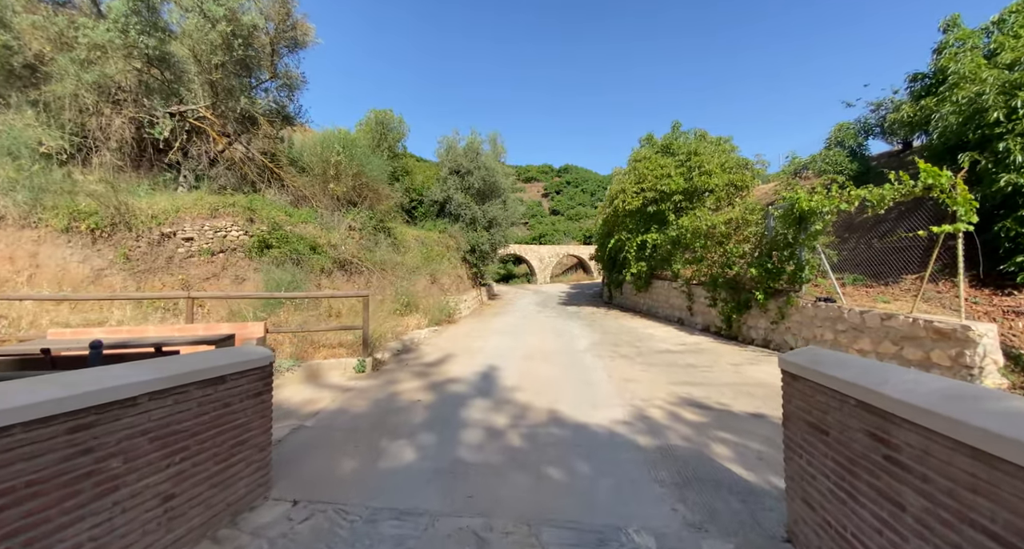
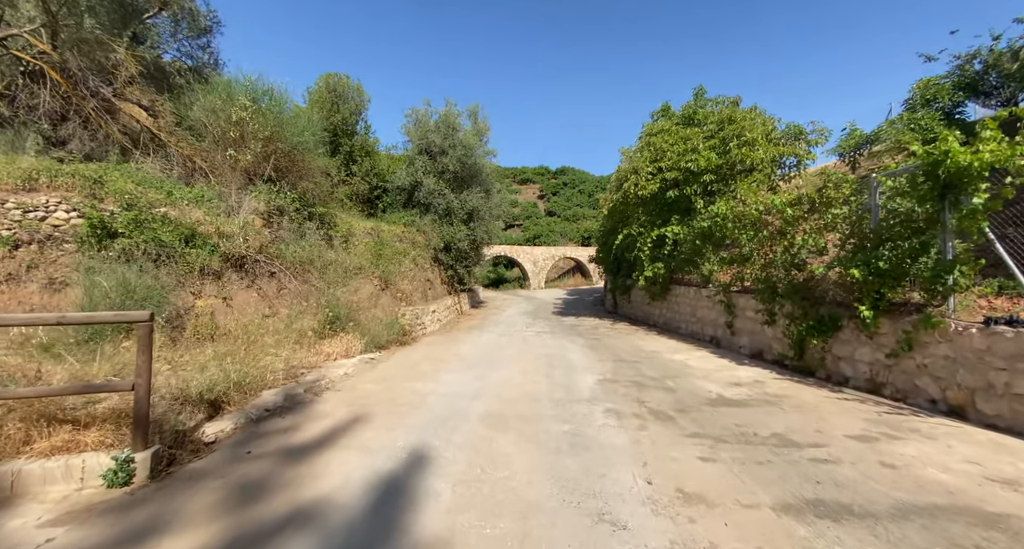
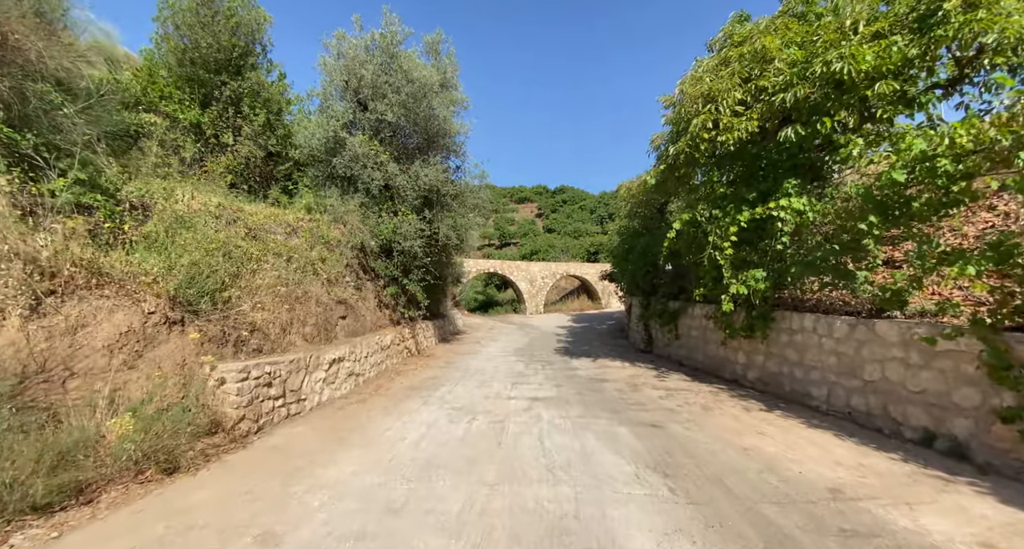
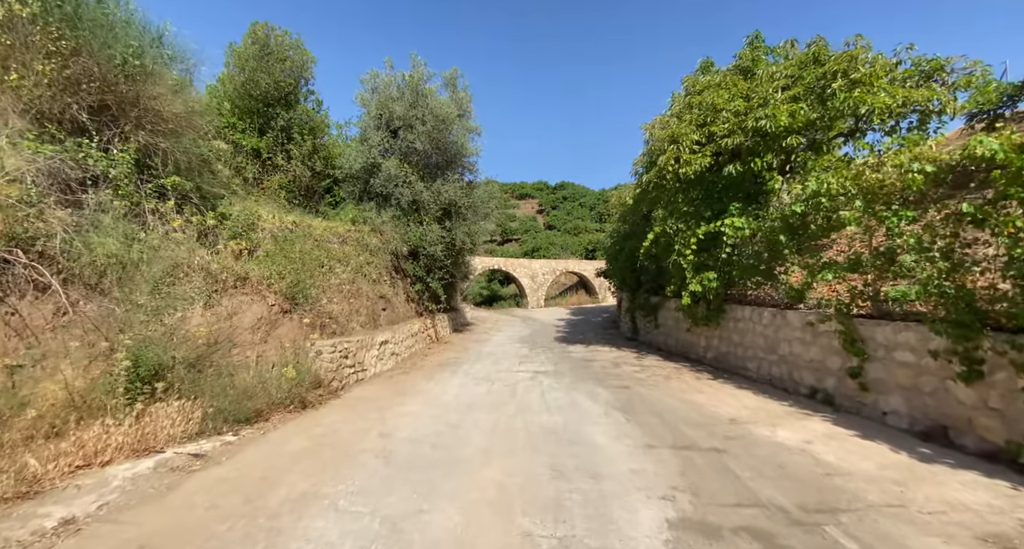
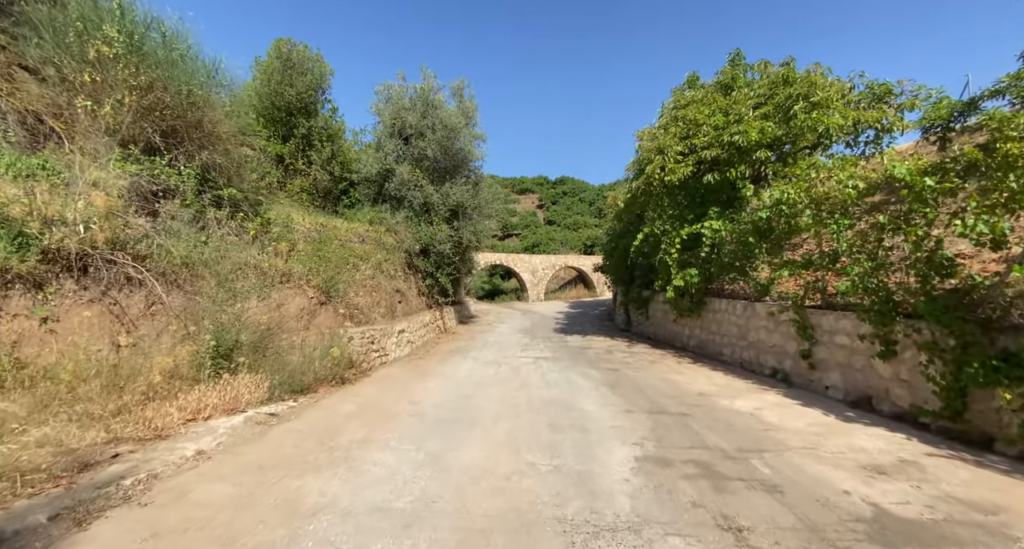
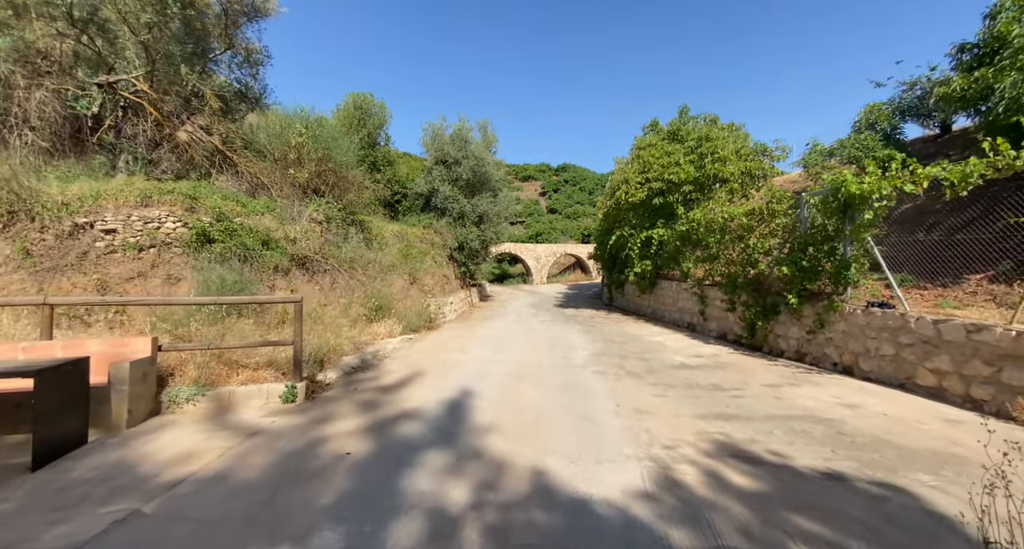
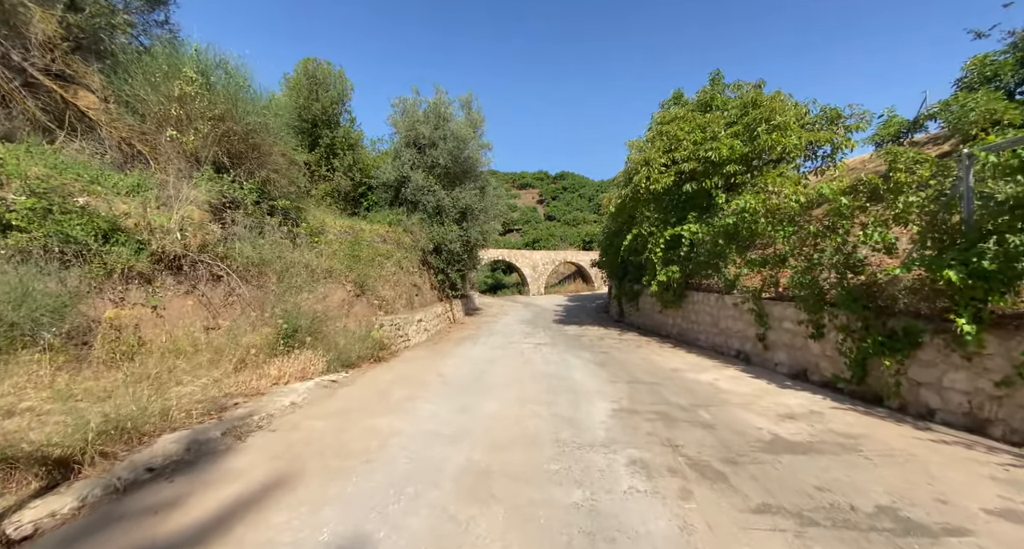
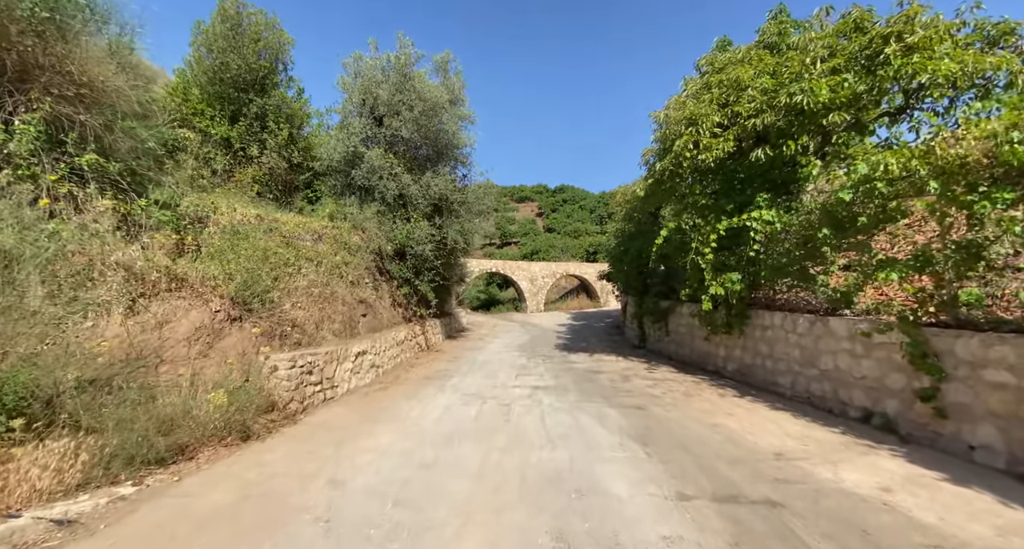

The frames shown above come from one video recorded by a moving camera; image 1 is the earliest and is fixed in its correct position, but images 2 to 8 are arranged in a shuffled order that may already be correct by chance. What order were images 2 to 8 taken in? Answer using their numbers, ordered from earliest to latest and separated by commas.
6, 2, 7, 5, 4, 8, 3
